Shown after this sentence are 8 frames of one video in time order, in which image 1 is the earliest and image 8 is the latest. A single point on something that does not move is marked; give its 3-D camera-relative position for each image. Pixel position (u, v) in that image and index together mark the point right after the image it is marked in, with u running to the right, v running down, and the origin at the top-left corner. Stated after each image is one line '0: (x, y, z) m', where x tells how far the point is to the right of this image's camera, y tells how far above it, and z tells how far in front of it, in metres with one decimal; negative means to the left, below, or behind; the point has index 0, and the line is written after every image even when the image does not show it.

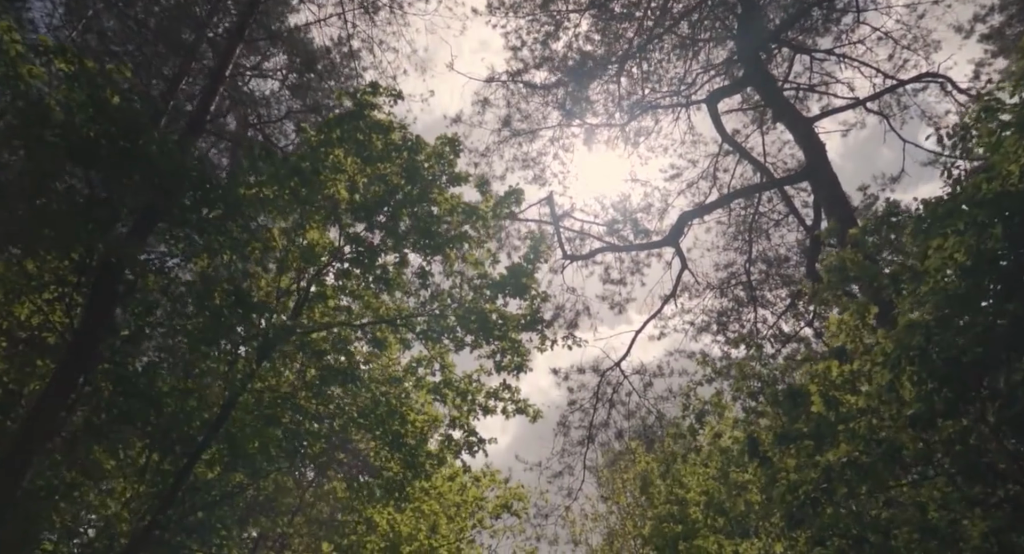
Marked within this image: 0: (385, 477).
0: (-1.4, -2.1, +7.5) m
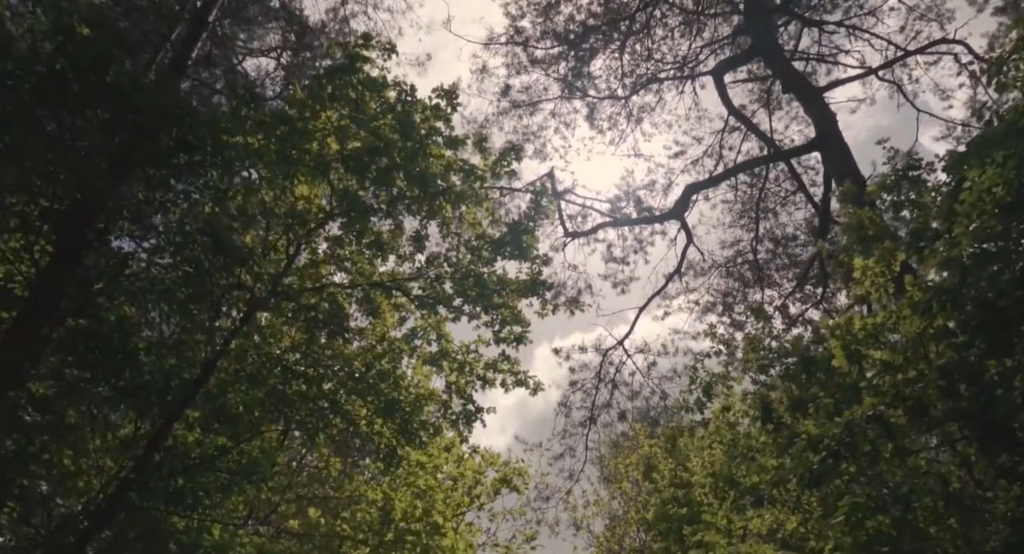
0: (-1.4, -1.7, +7.1) m
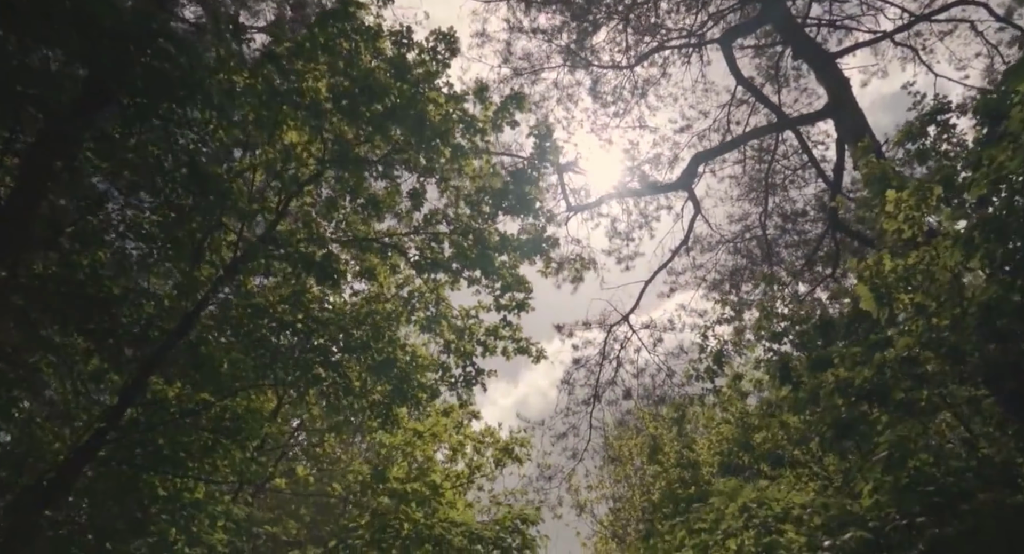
0: (-1.4, -1.2, +6.7) m
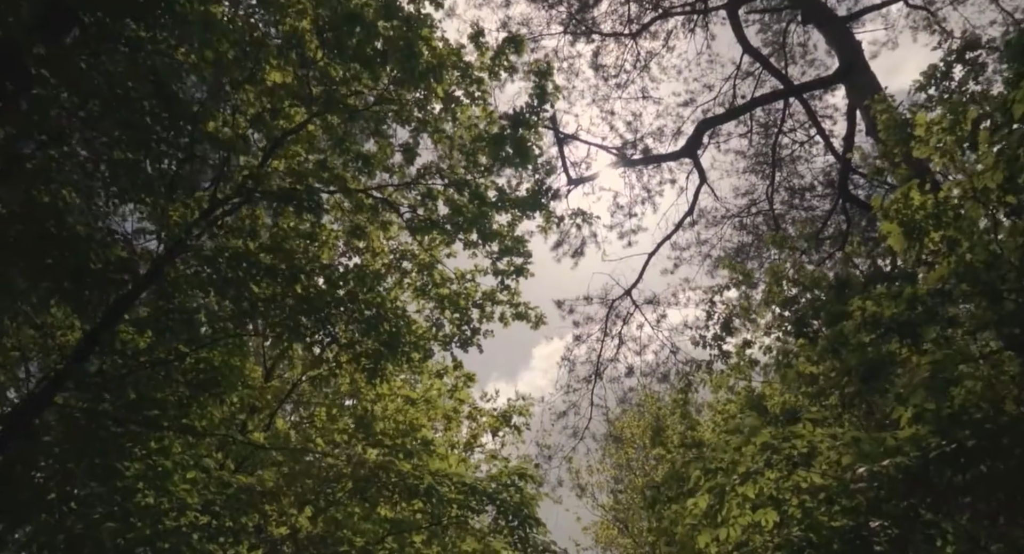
0: (-1.4, -0.8, +6.3) m
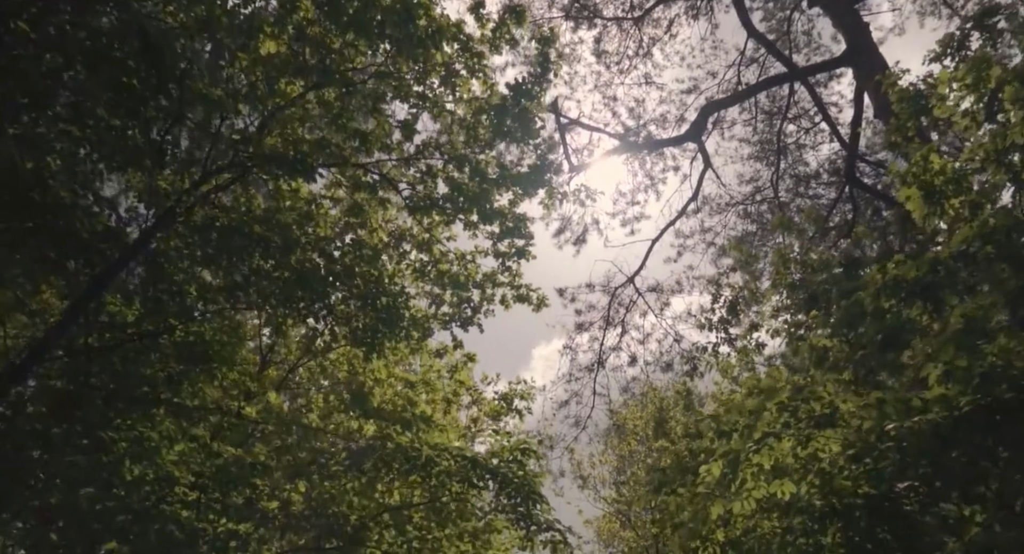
0: (-1.4, -0.6, +6.1) m
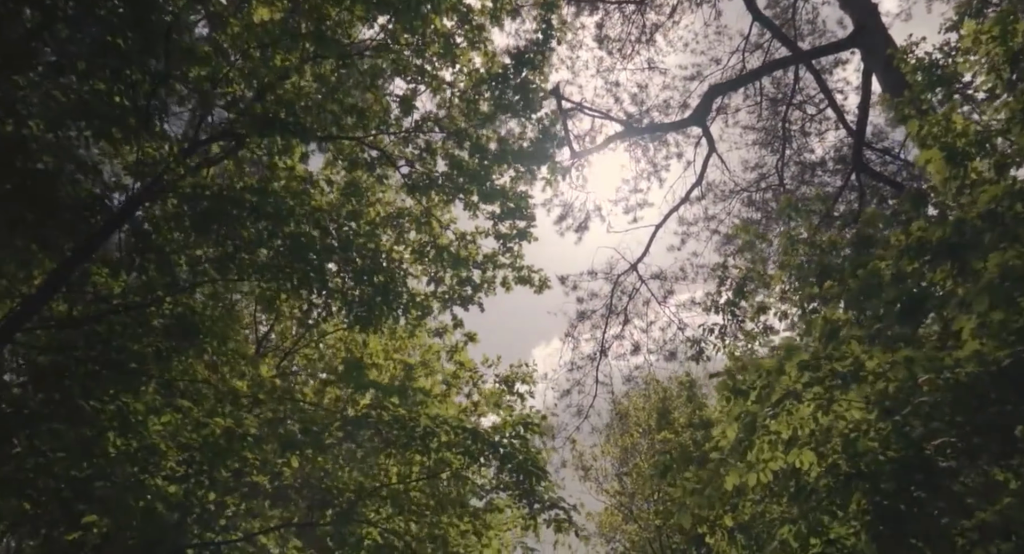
0: (-1.4, -0.4, +5.9) m
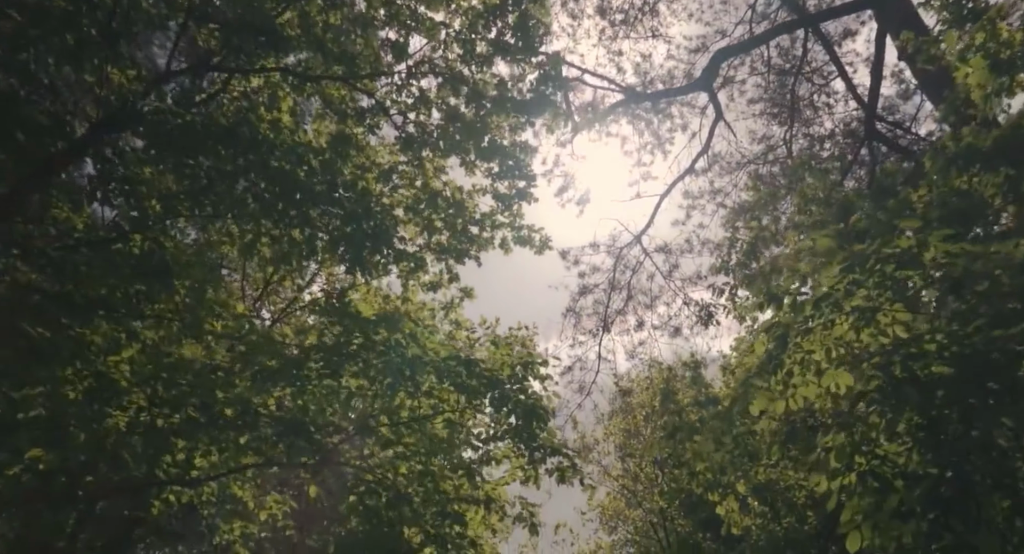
0: (-1.4, 0.0, +5.5) m
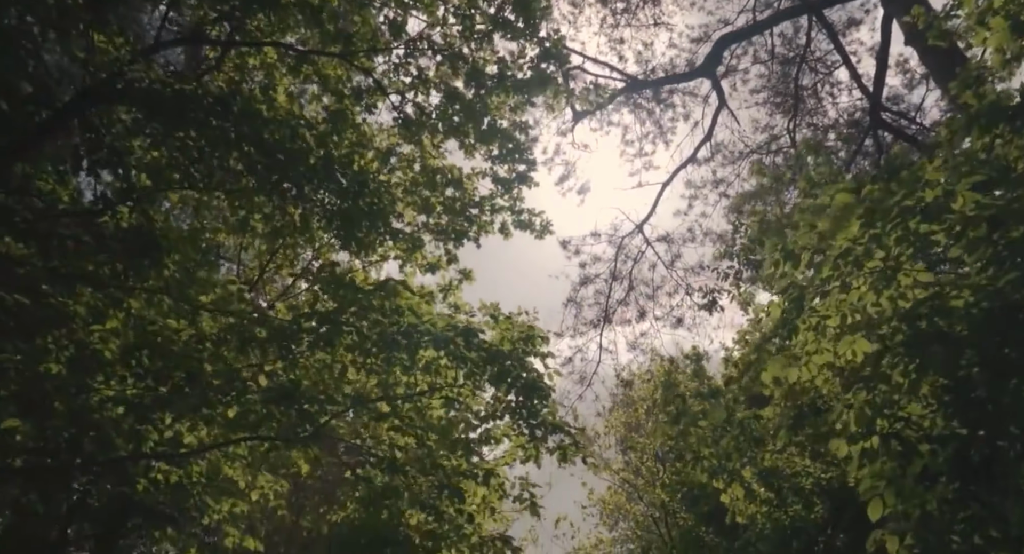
0: (-1.4, +0.2, +5.4) m
